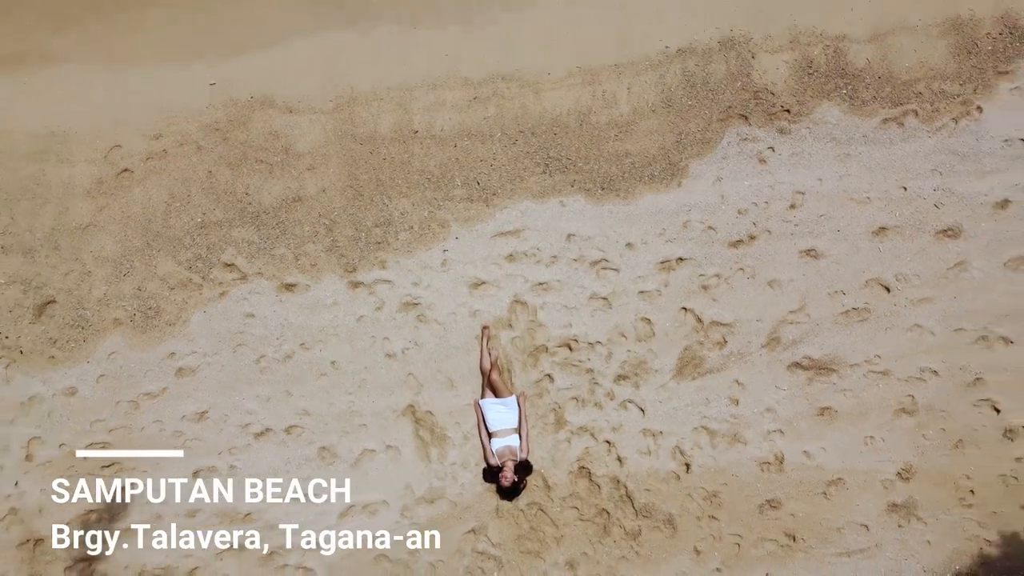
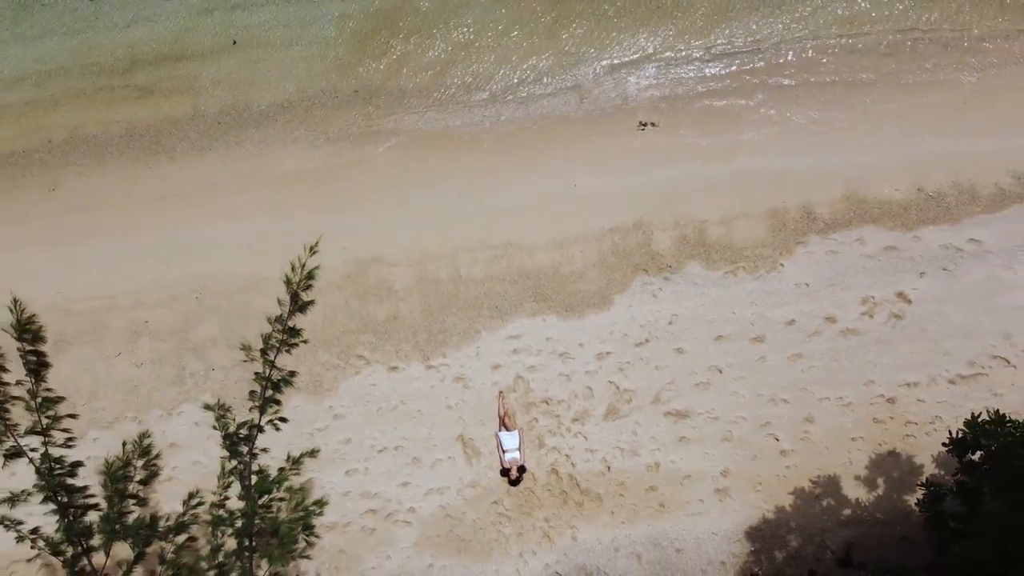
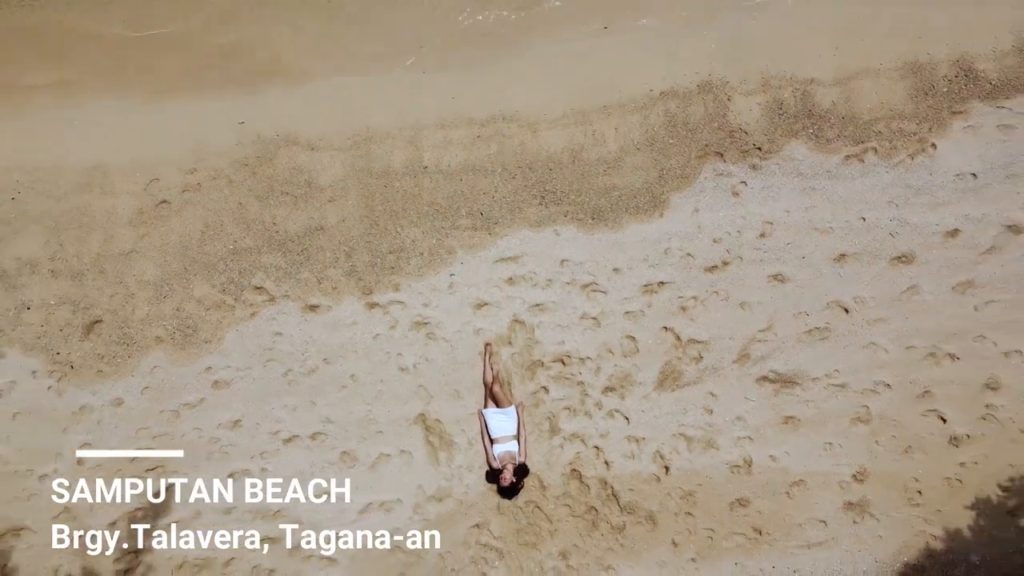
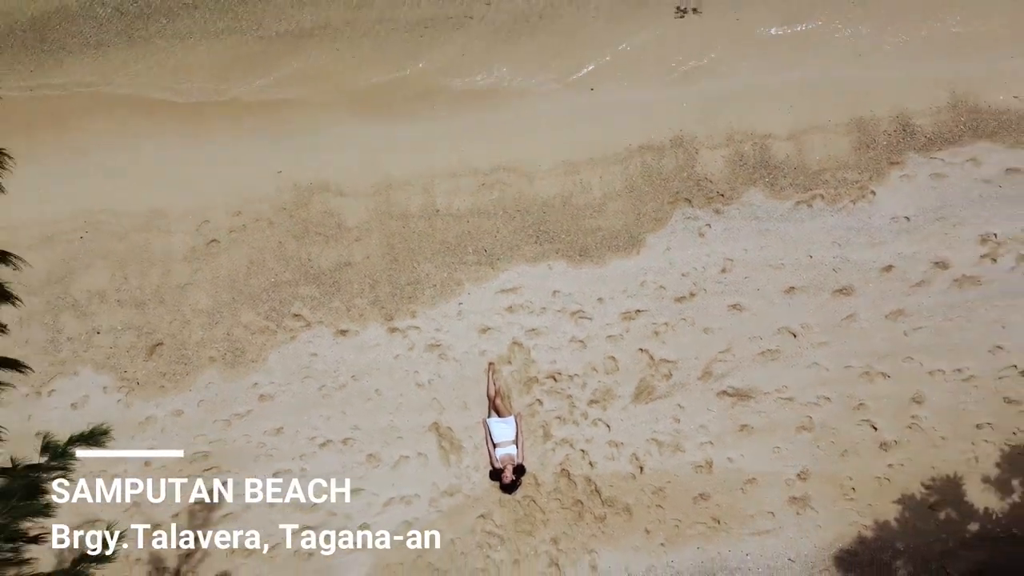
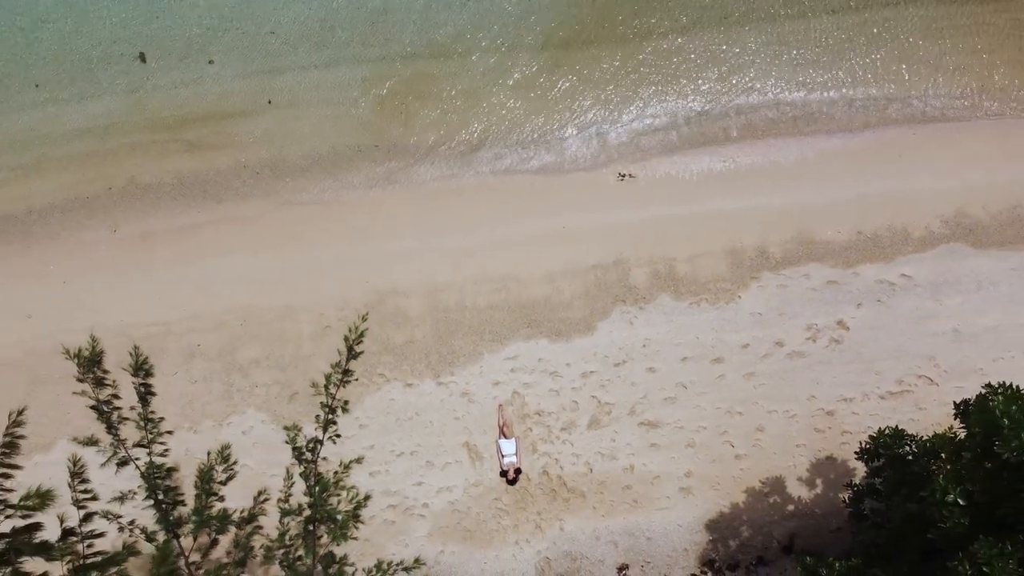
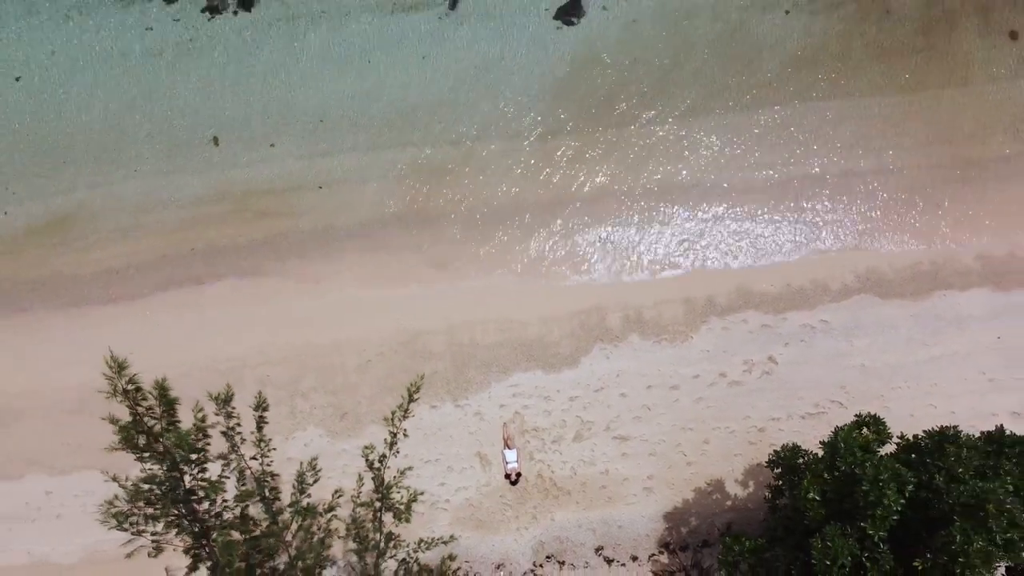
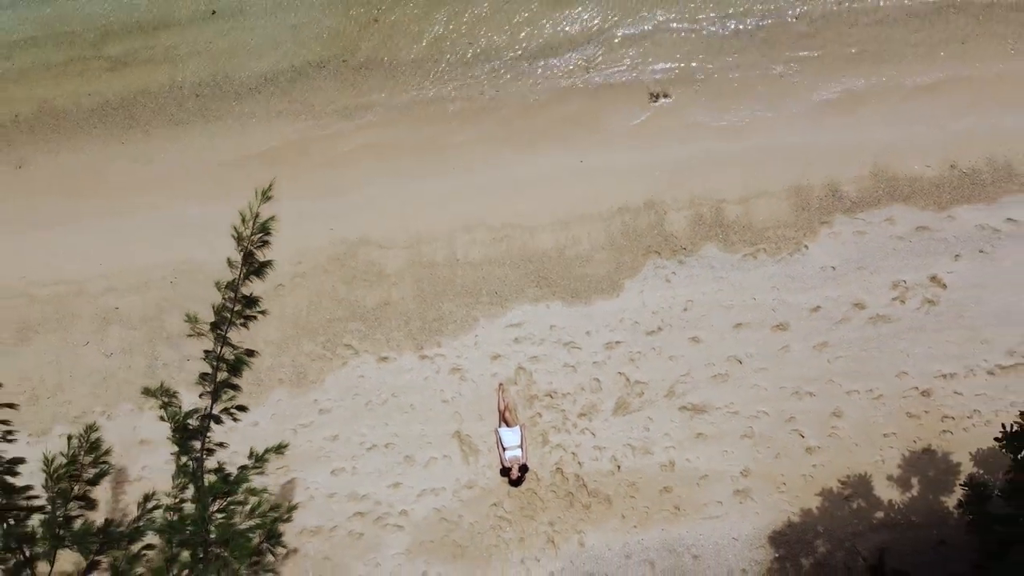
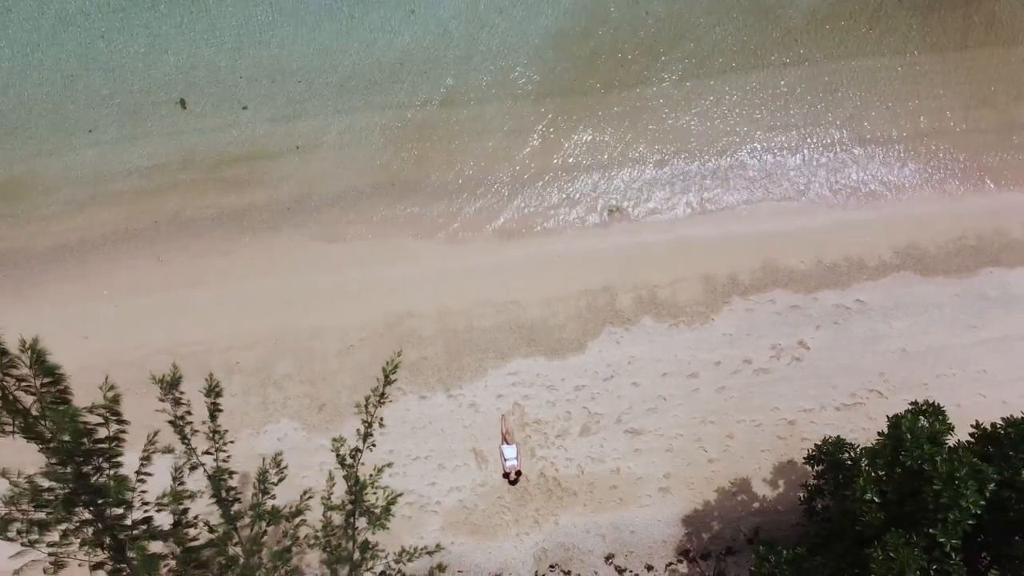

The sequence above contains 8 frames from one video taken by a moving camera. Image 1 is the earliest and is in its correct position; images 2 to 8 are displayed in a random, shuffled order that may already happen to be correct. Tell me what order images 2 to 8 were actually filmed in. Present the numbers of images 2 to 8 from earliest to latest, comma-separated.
3, 4, 7, 2, 5, 8, 6
